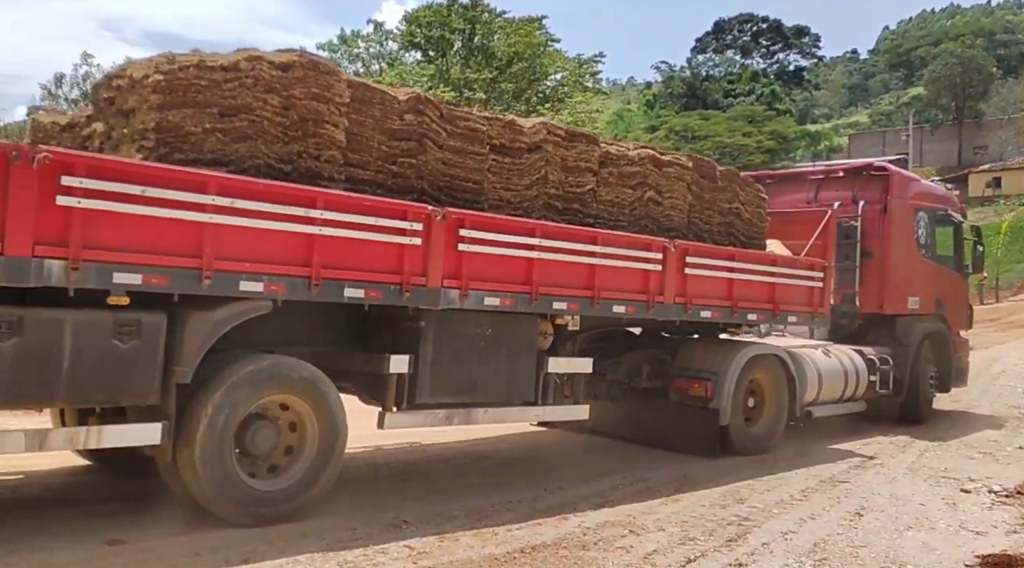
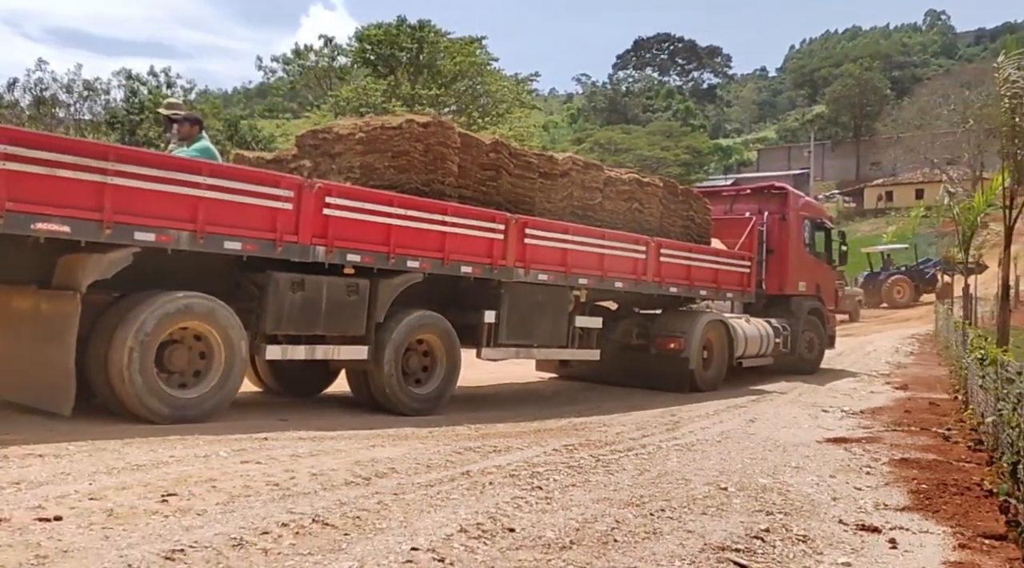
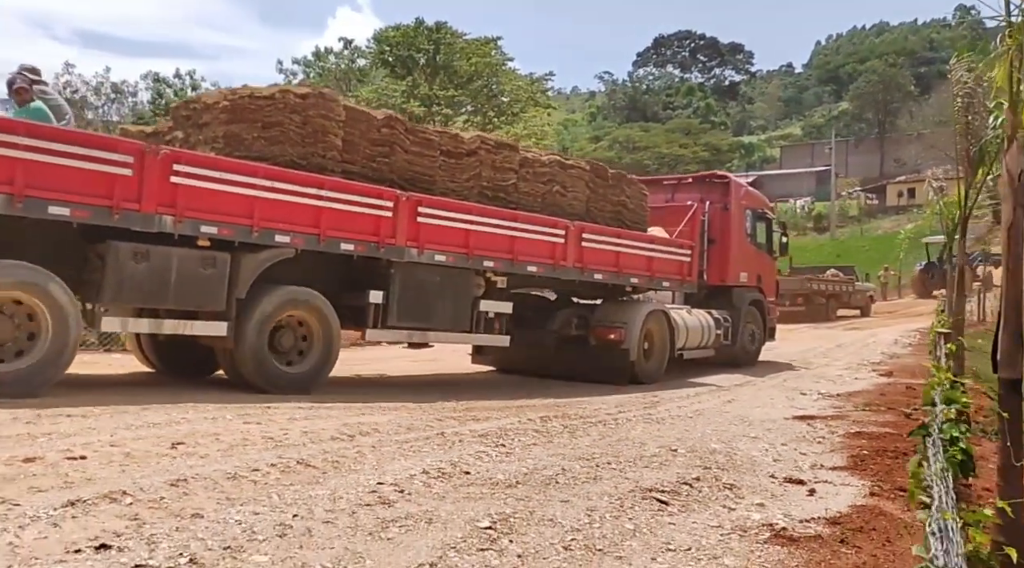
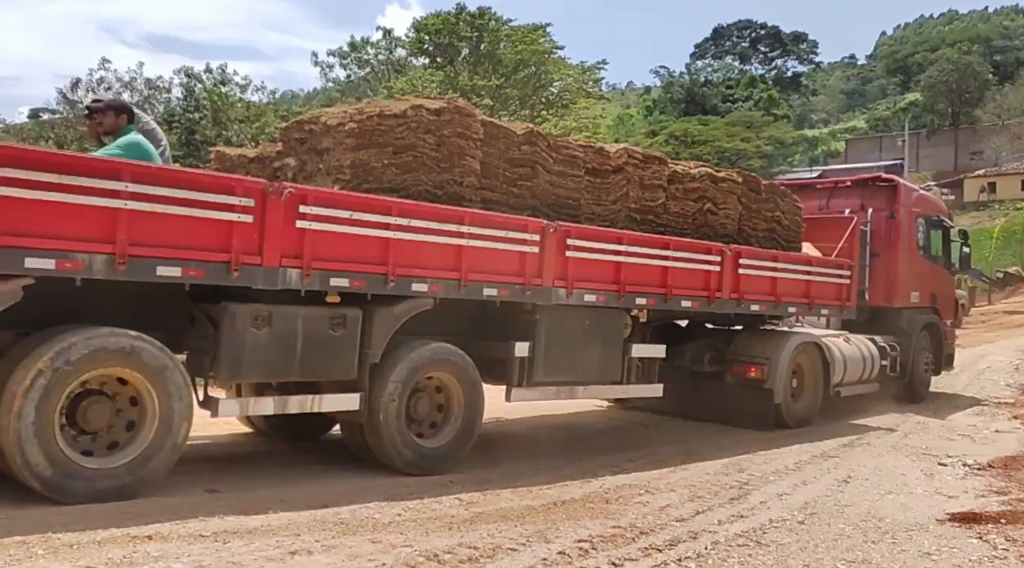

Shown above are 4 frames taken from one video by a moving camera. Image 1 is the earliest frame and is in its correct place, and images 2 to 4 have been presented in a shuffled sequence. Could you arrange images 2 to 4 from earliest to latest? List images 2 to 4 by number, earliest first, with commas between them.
4, 2, 3
